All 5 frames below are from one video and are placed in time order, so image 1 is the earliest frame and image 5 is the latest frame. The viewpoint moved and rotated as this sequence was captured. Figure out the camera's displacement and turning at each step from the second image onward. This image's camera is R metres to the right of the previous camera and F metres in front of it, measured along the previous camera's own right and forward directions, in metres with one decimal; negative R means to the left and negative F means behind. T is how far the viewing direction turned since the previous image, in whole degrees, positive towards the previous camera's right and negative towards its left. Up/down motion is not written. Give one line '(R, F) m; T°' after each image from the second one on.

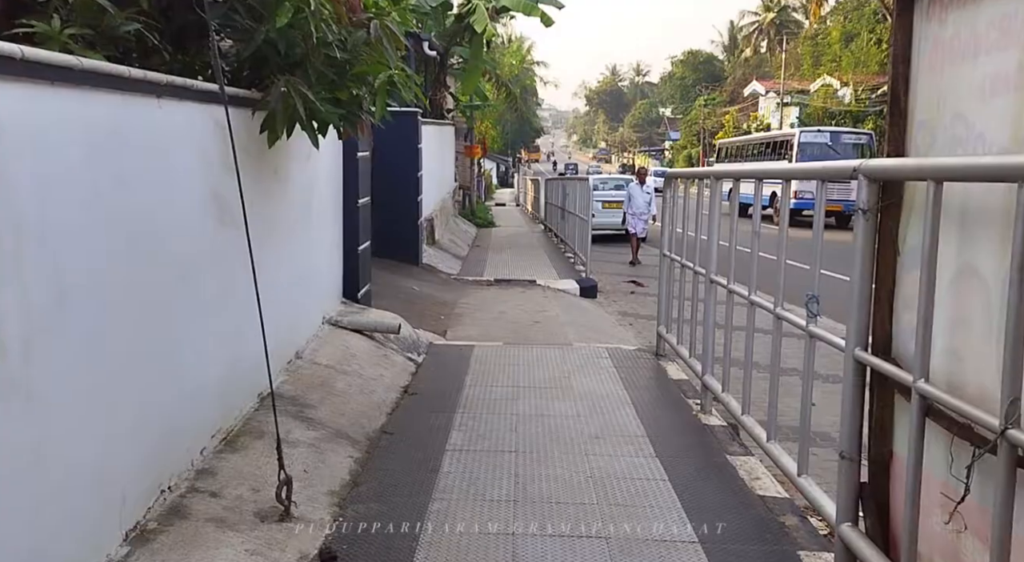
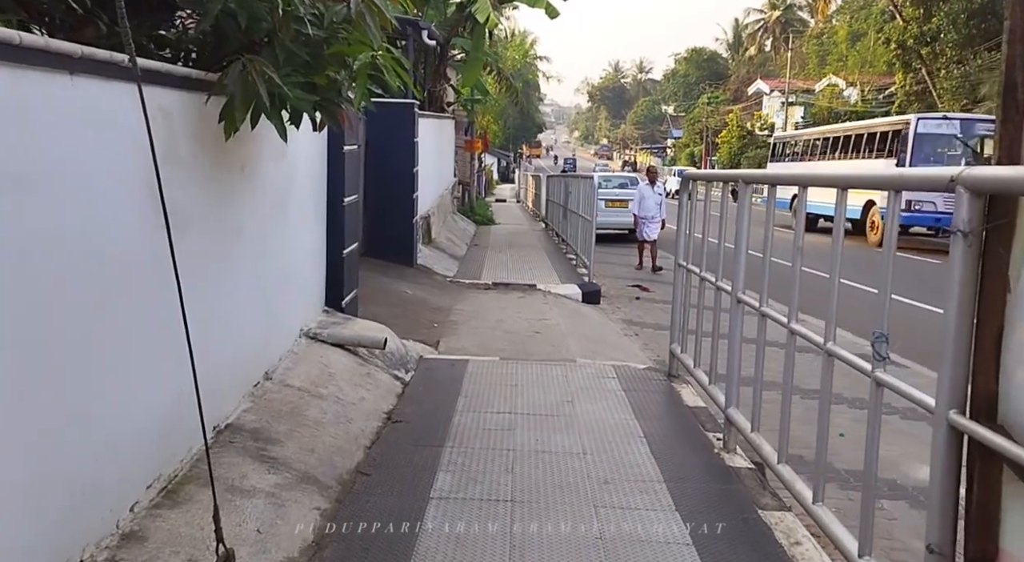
(0.0, +0.7) m; 0°
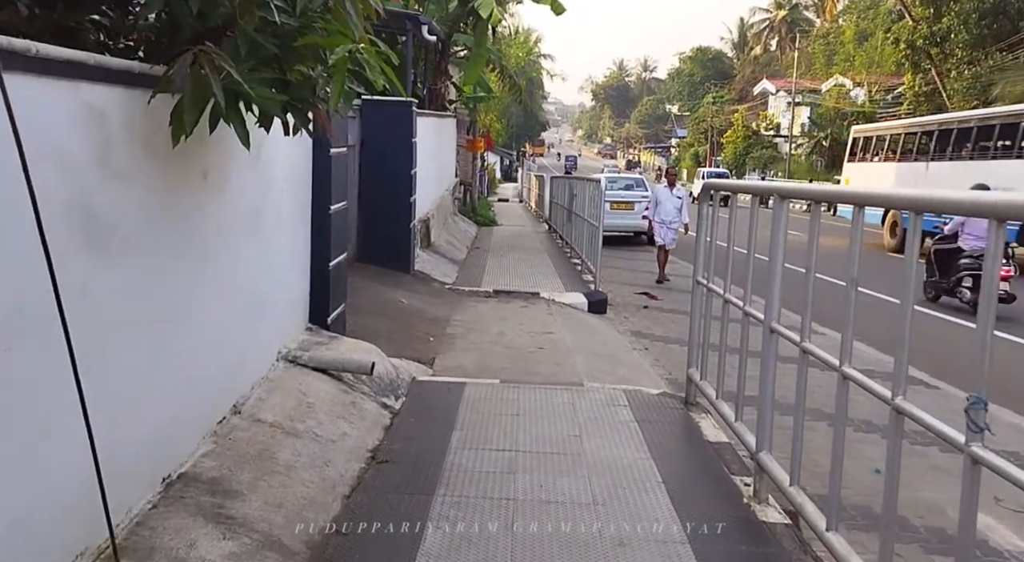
(0.0, +0.7) m; 0°
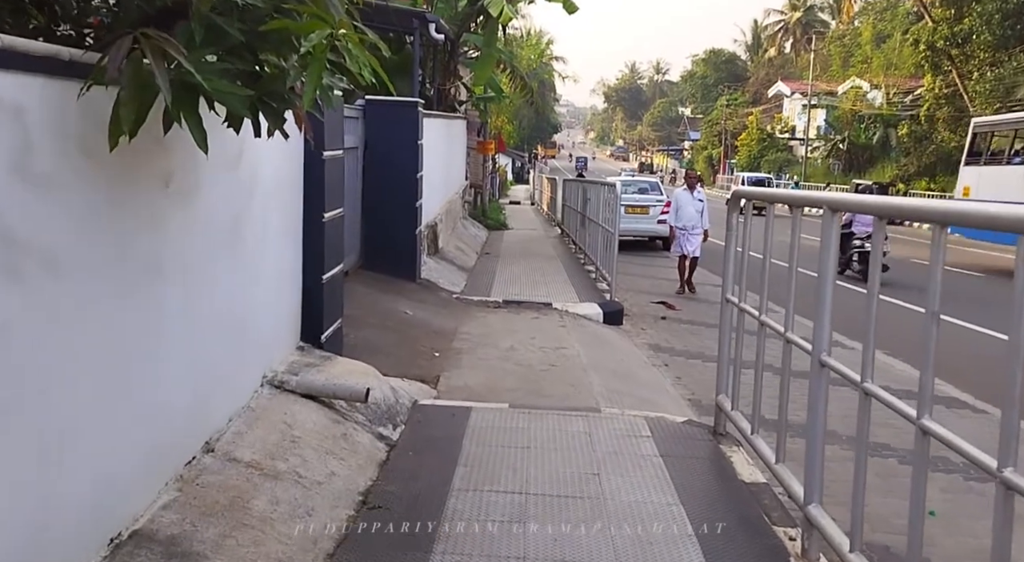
(0.0, +0.6) m; -1°
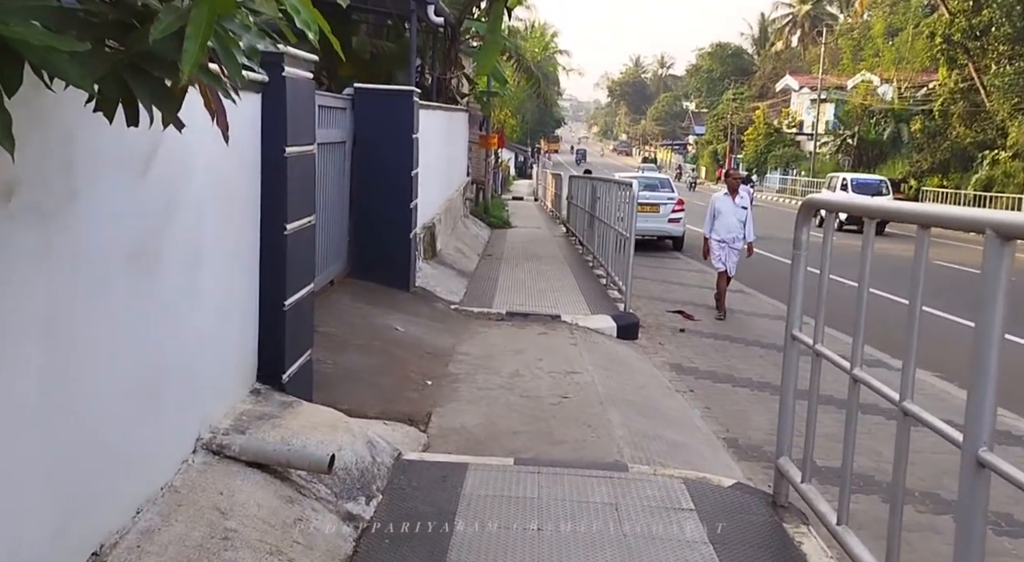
(0.0, +1.2) m; 0°
